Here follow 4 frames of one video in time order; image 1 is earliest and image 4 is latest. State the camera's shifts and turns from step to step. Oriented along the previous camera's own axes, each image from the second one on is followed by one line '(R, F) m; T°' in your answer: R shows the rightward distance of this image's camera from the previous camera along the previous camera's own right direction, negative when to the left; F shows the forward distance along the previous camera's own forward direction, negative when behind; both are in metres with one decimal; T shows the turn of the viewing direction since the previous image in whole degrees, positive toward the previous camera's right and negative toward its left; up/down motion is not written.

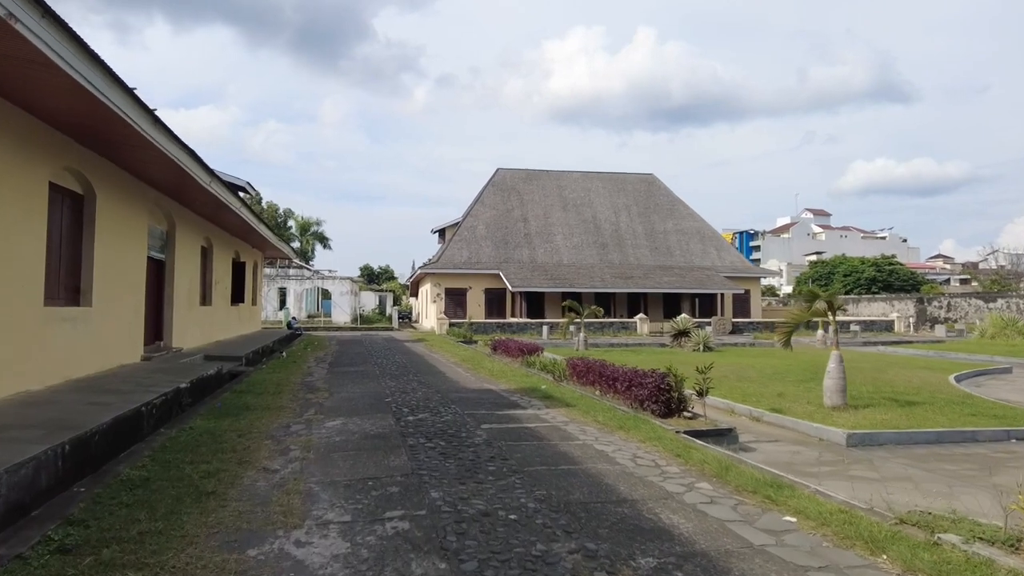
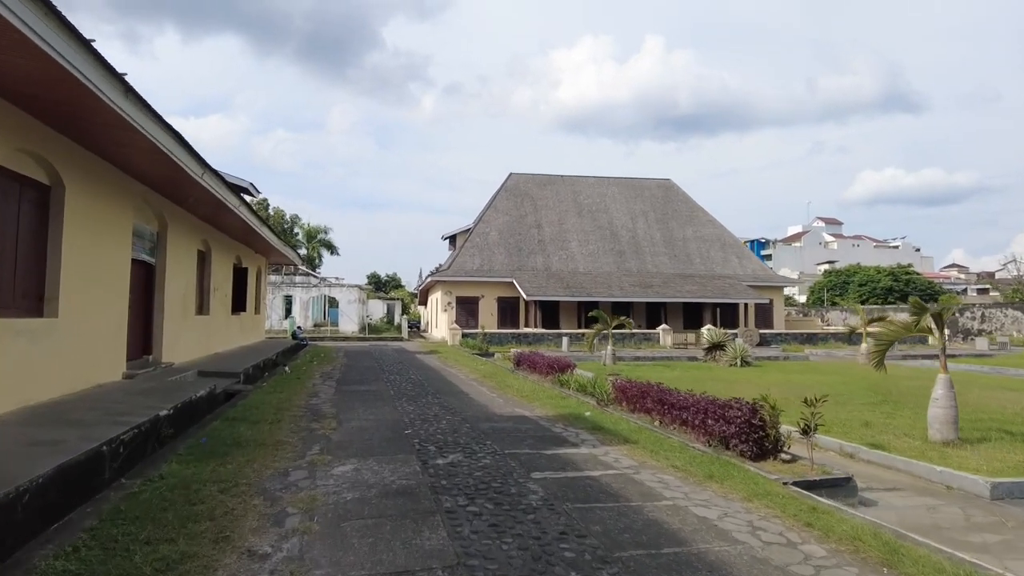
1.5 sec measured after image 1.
(-0.4, +1.4) m; -1°
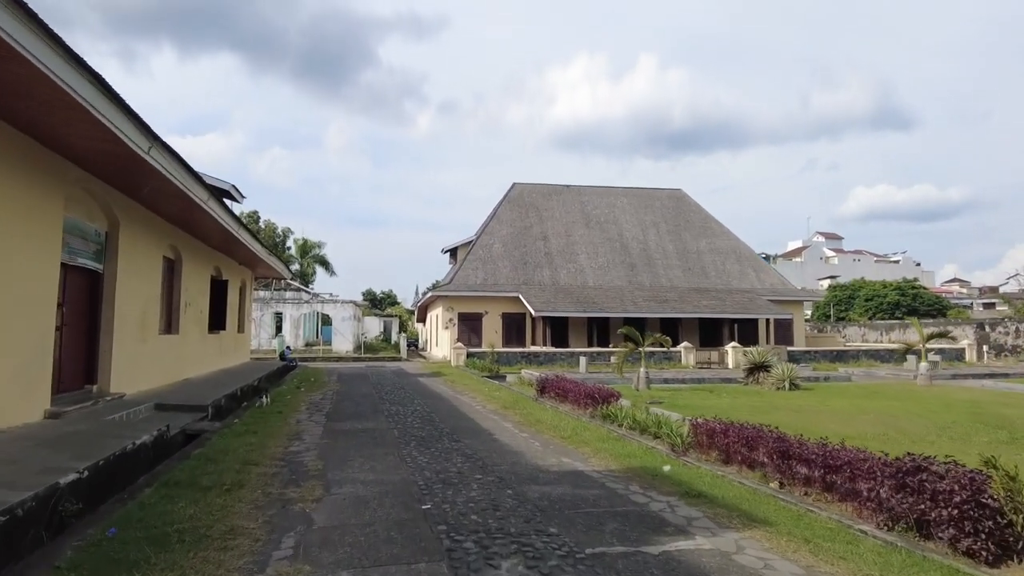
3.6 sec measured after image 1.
(-0.5, +2.1) m; 0°
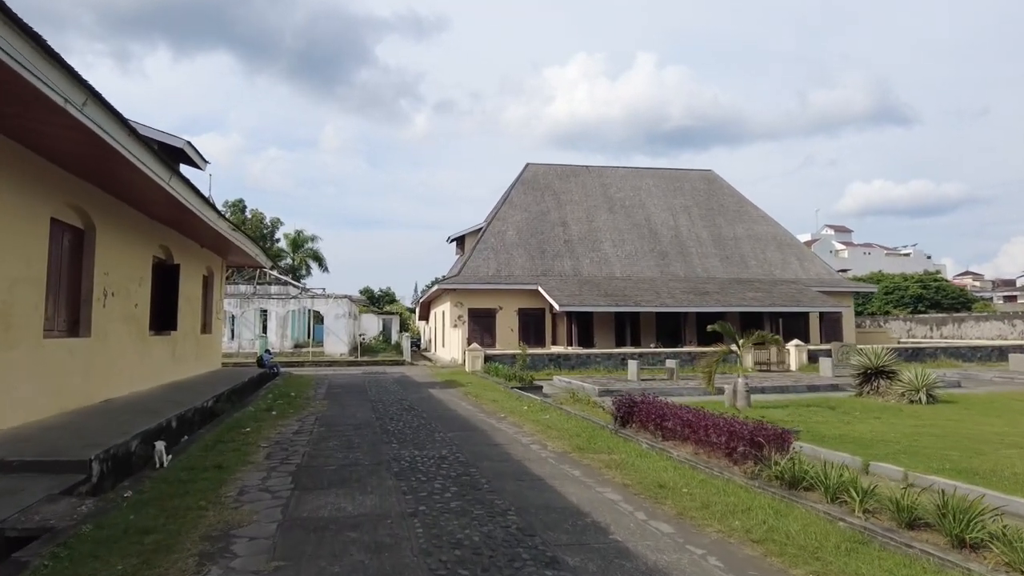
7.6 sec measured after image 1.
(-0.9, +3.9) m; 0°
